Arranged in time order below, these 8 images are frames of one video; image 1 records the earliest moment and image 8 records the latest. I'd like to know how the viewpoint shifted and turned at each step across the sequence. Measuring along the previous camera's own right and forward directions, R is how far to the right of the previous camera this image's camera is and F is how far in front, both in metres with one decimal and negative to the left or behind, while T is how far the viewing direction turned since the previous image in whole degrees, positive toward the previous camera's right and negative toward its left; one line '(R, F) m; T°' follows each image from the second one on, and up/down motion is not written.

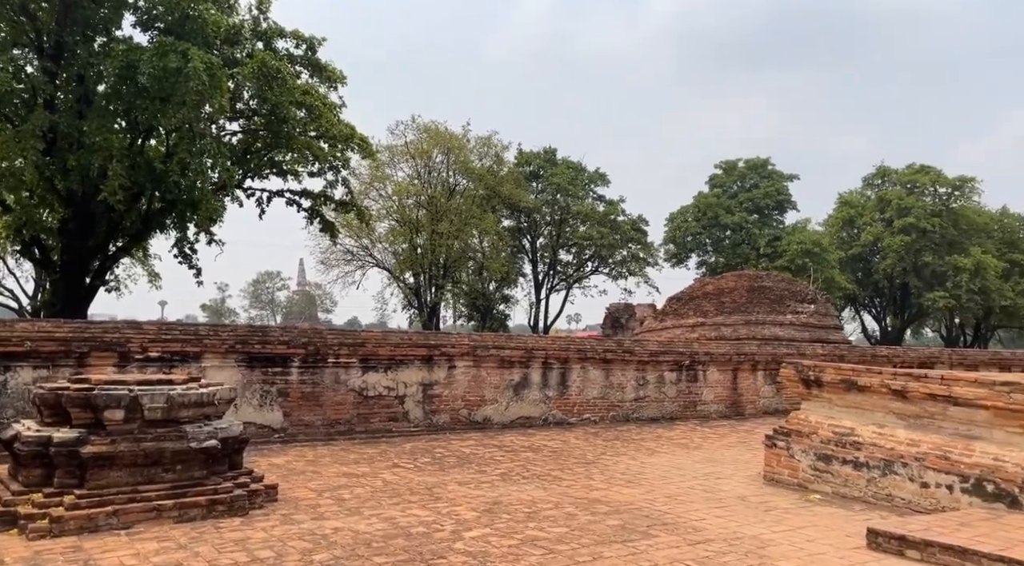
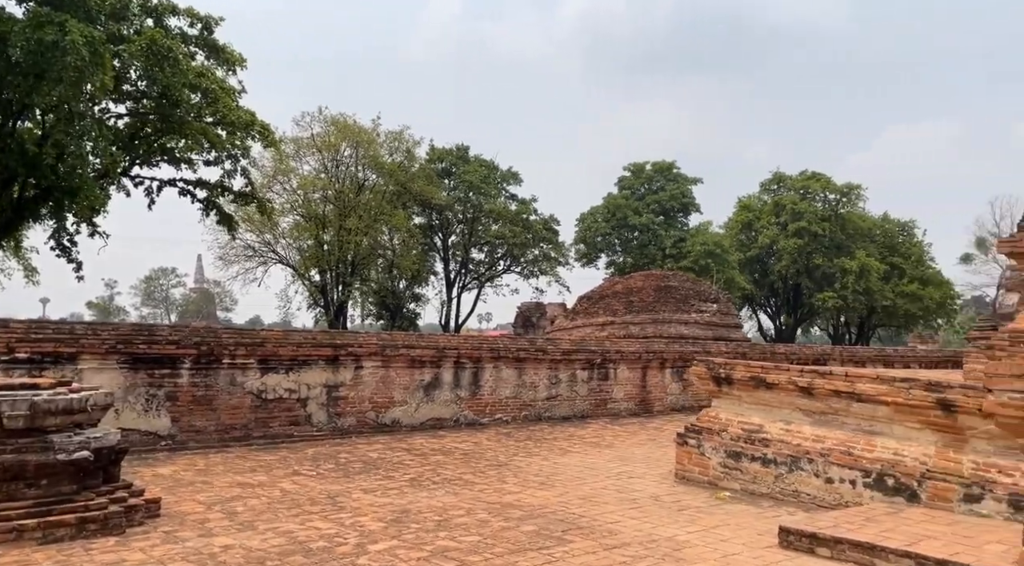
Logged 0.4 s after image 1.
(0.0, +0.2) m; +7°
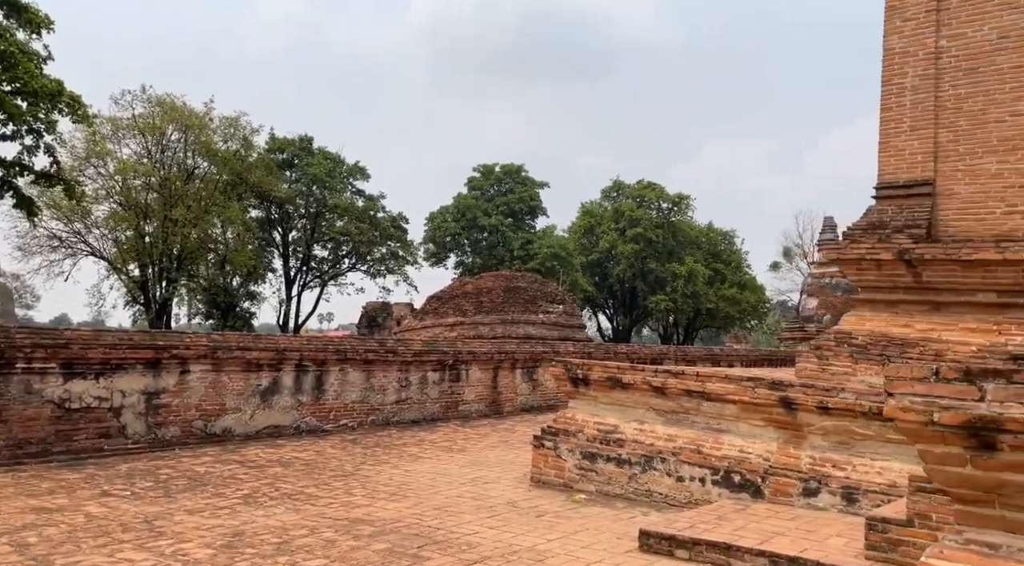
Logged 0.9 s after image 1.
(-0.1, +0.3) m; +11°
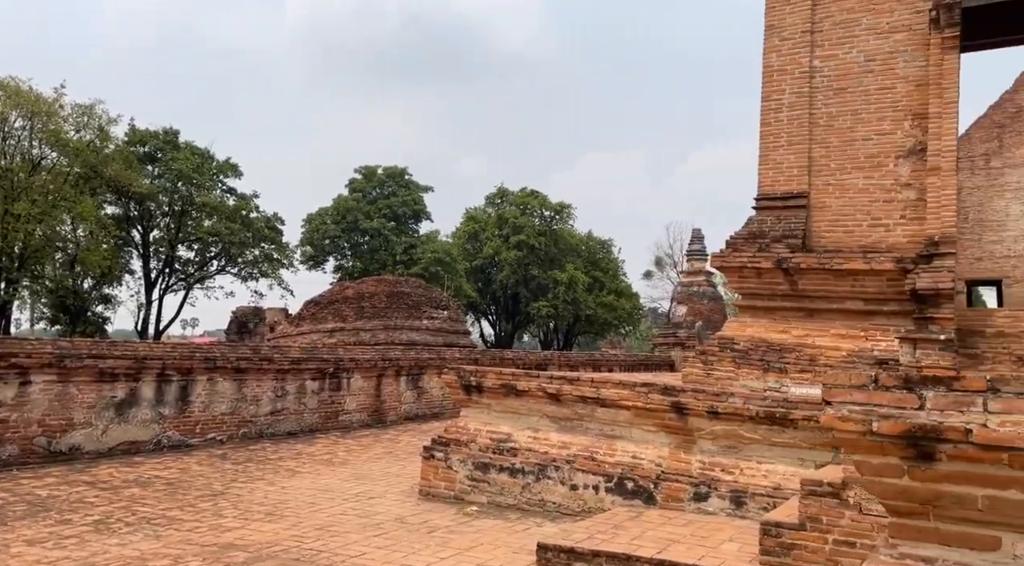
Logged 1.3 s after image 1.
(-0.1, +0.3) m; +9°
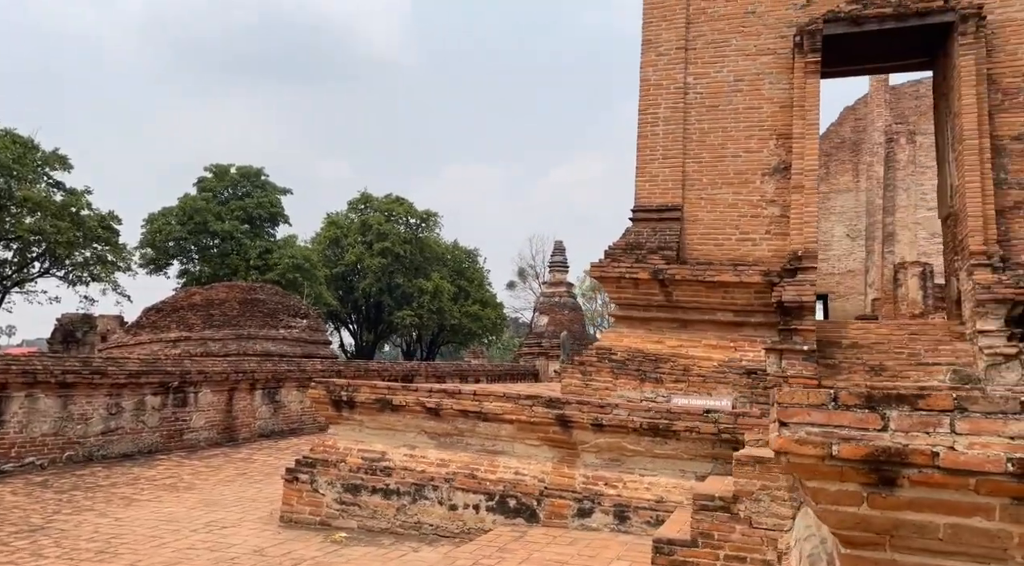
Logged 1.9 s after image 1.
(-0.2, +0.3) m; +10°
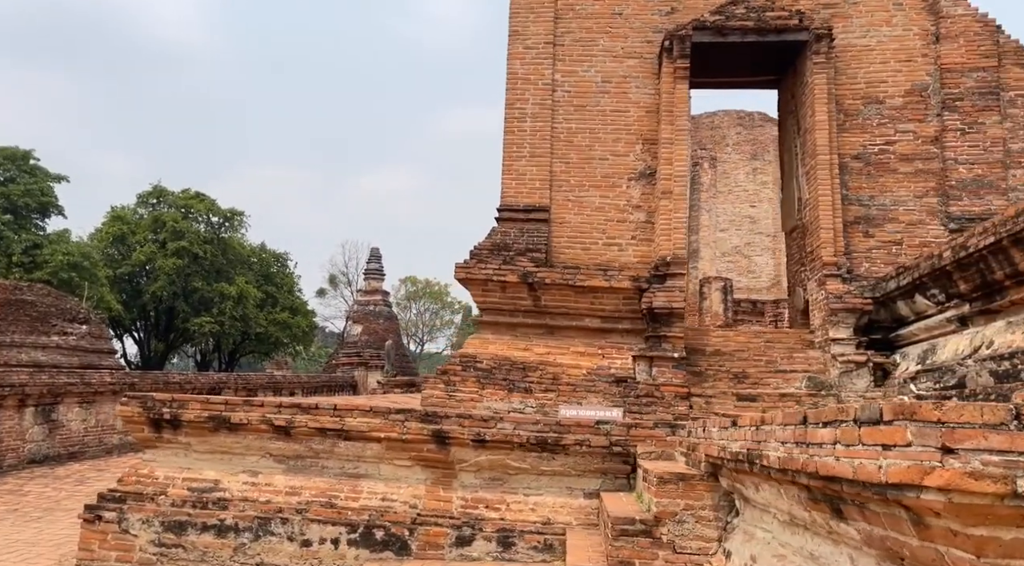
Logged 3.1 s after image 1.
(-0.5, +0.8) m; +14°
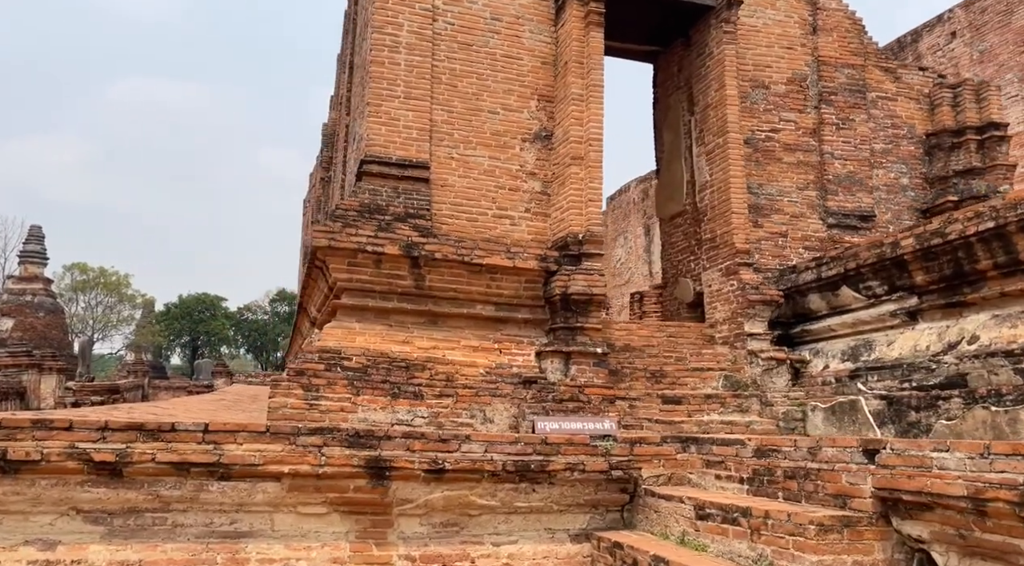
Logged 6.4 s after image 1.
(-1.4, +1.9) m; +22°
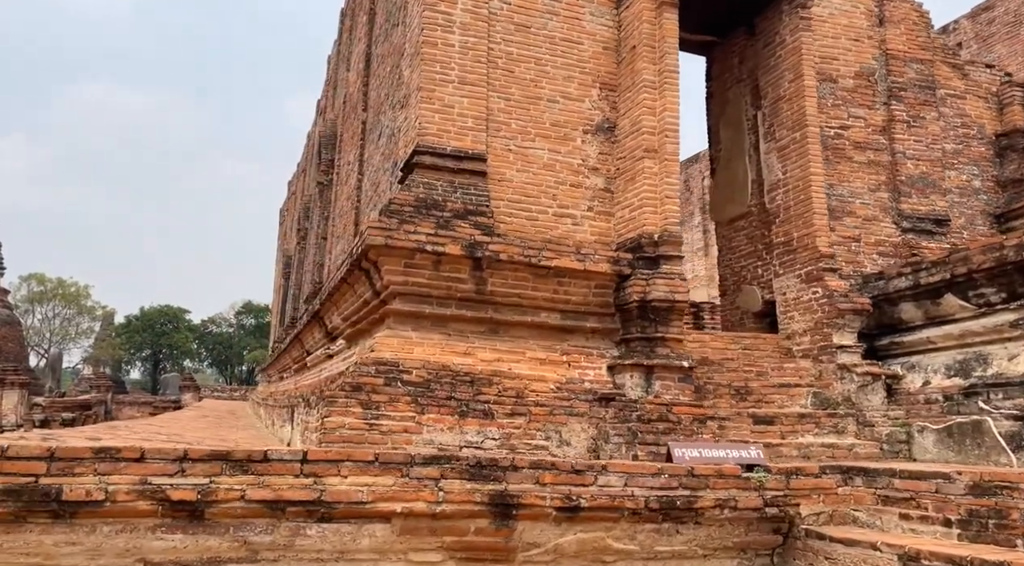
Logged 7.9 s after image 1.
(-0.7, +0.7) m; +2°
